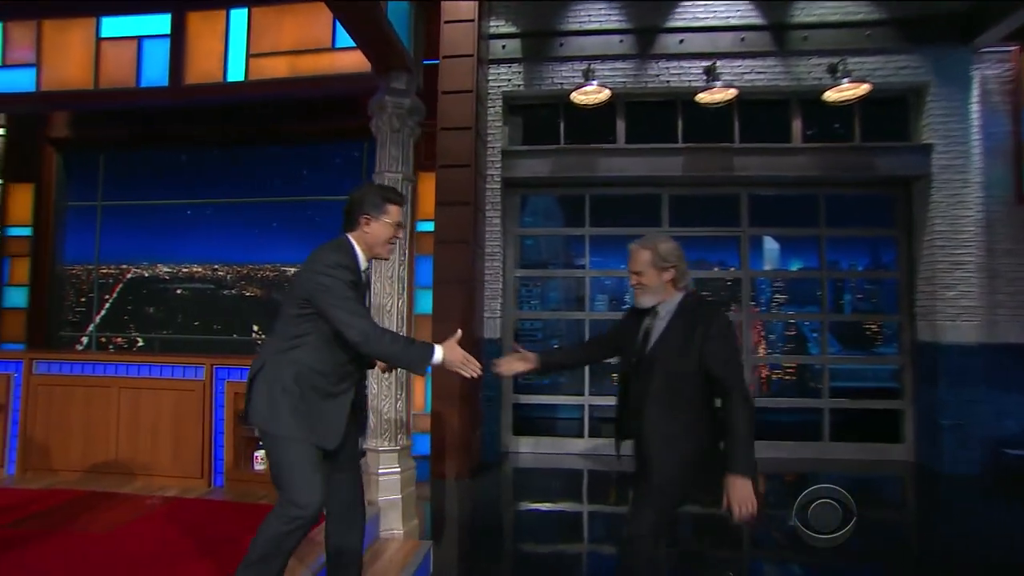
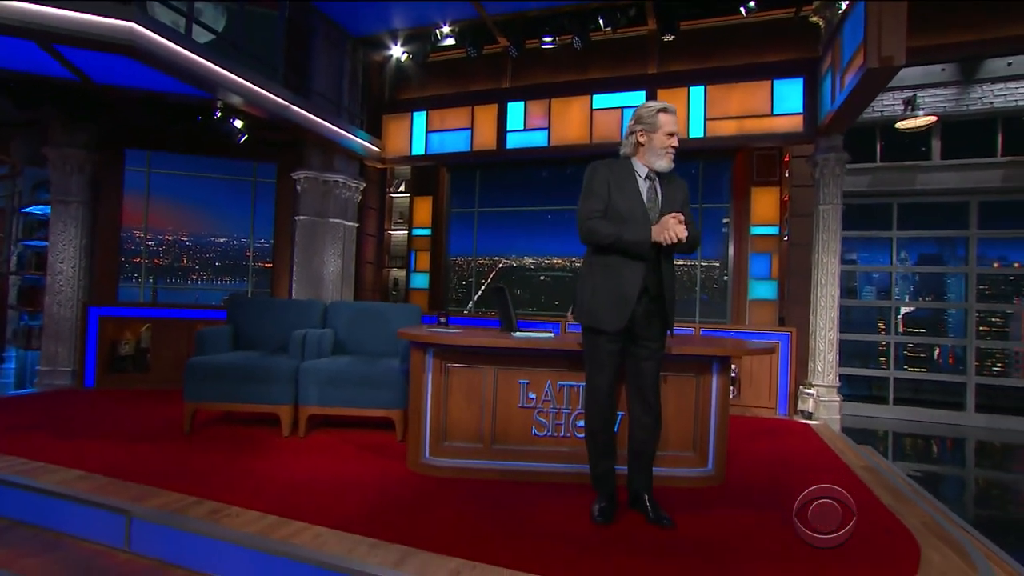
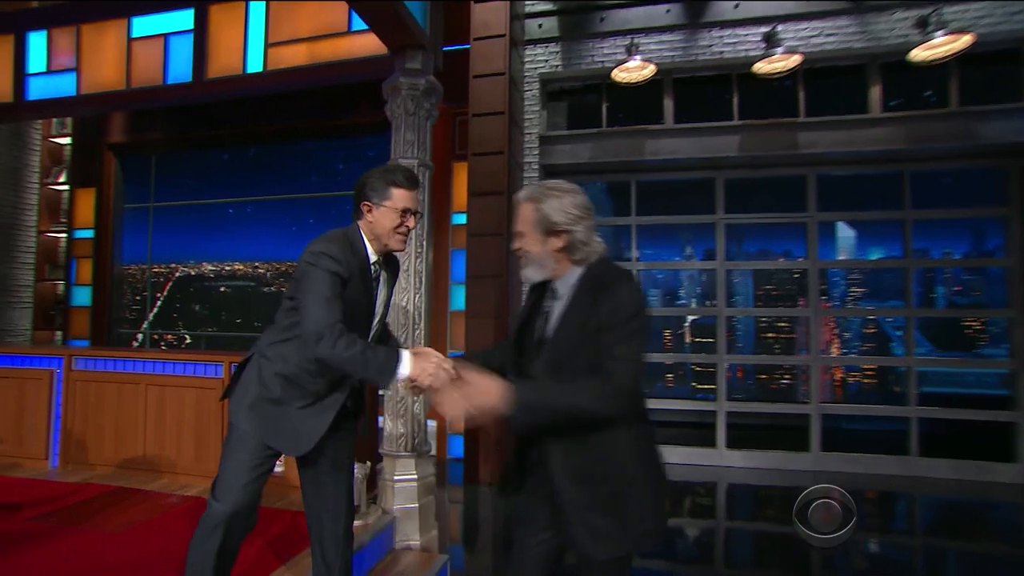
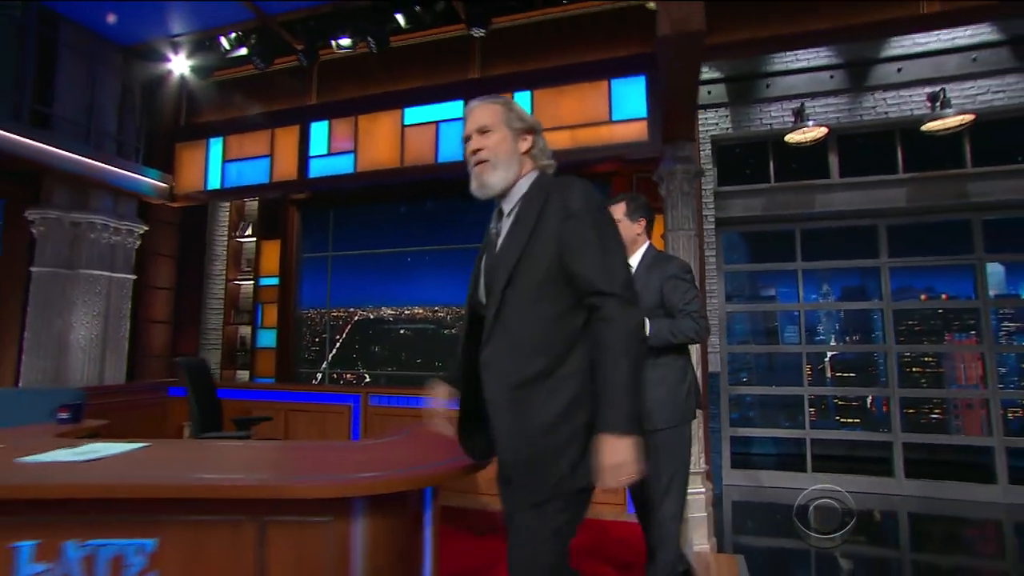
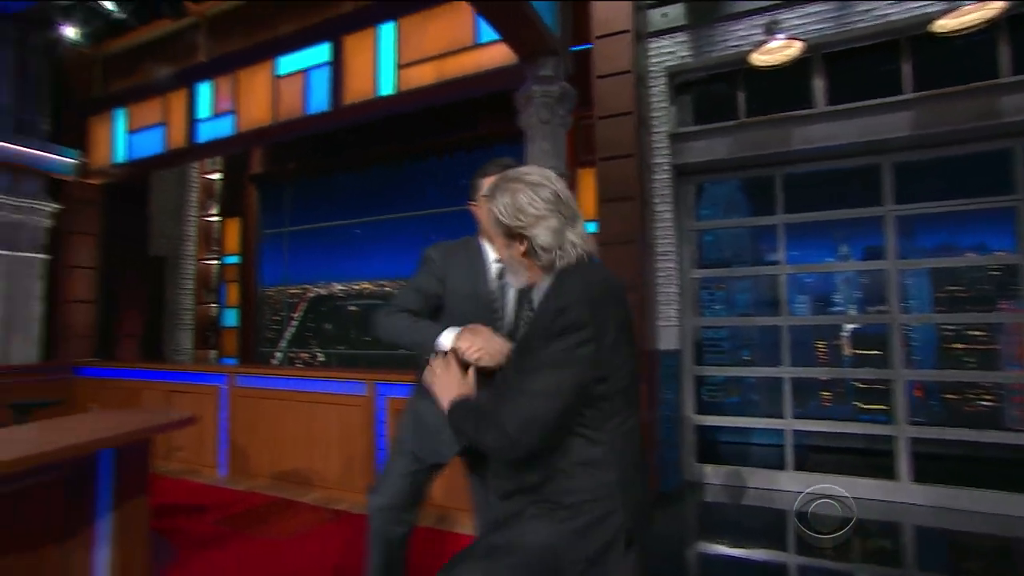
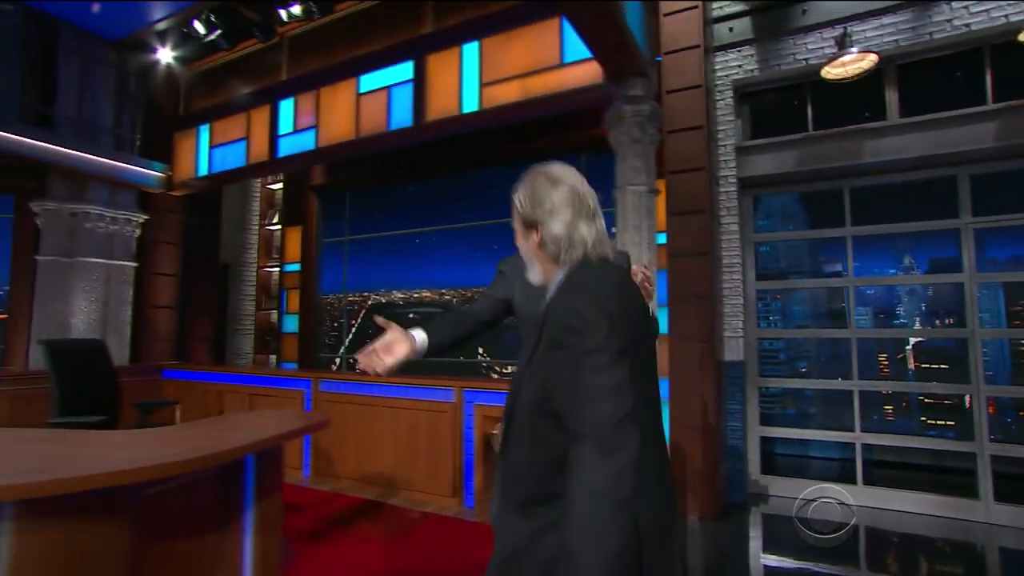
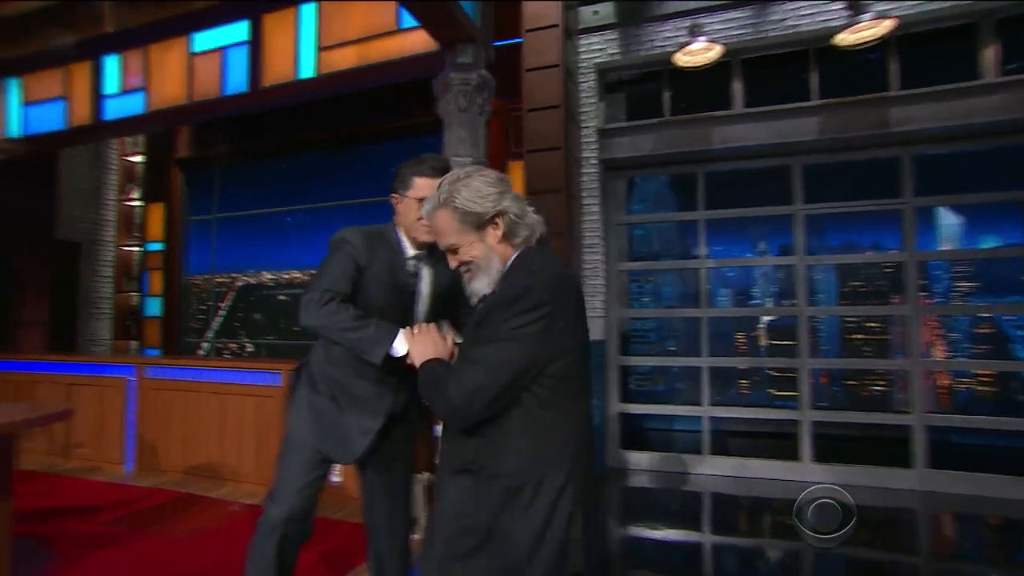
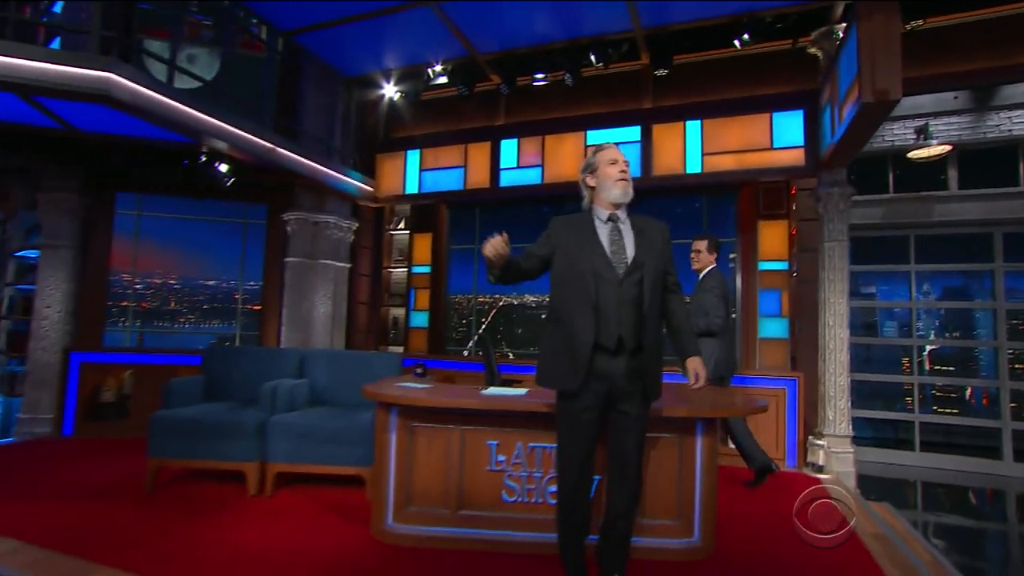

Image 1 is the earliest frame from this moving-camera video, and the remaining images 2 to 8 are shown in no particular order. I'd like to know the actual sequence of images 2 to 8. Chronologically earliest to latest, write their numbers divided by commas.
3, 7, 5, 6, 4, 8, 2
